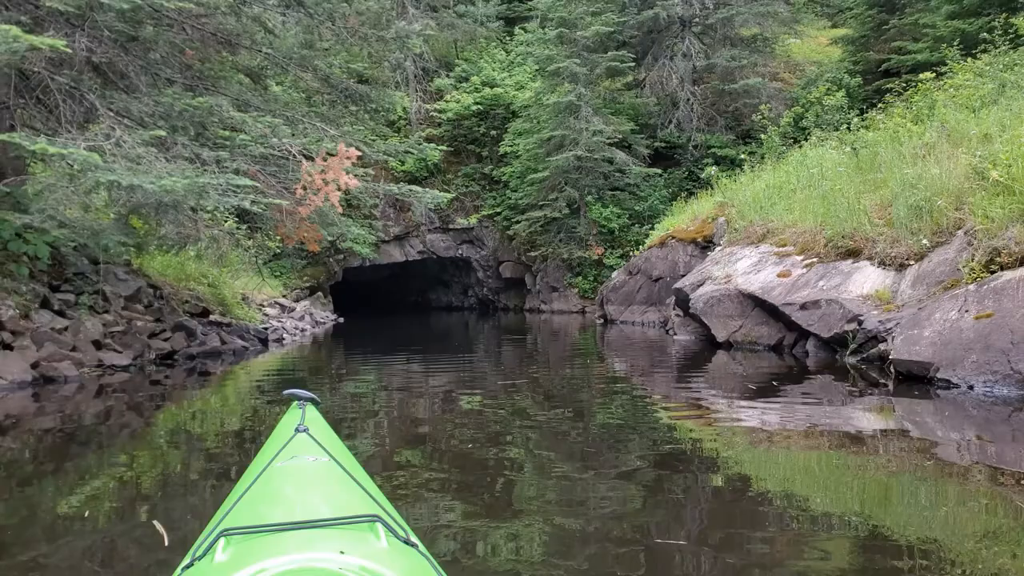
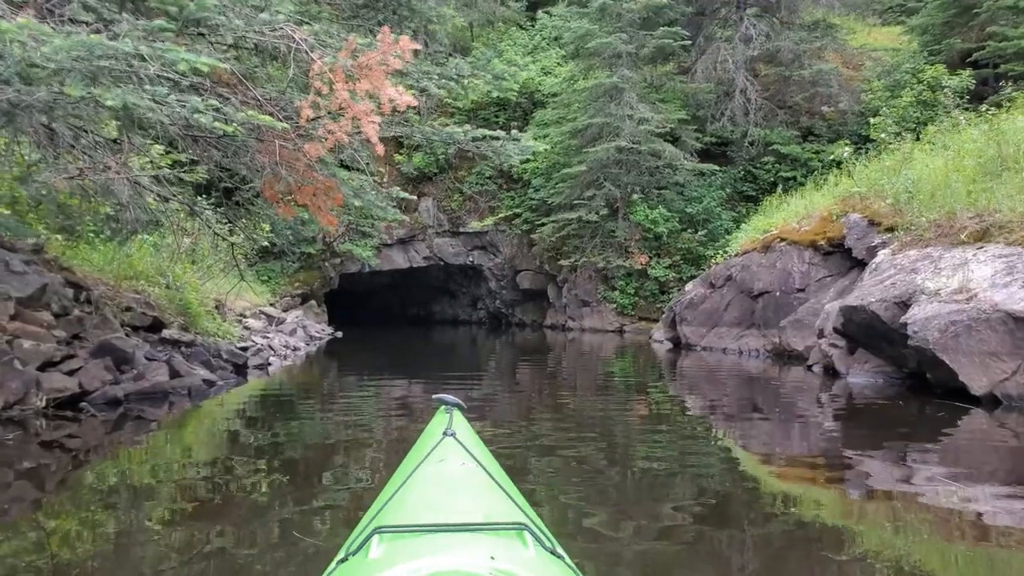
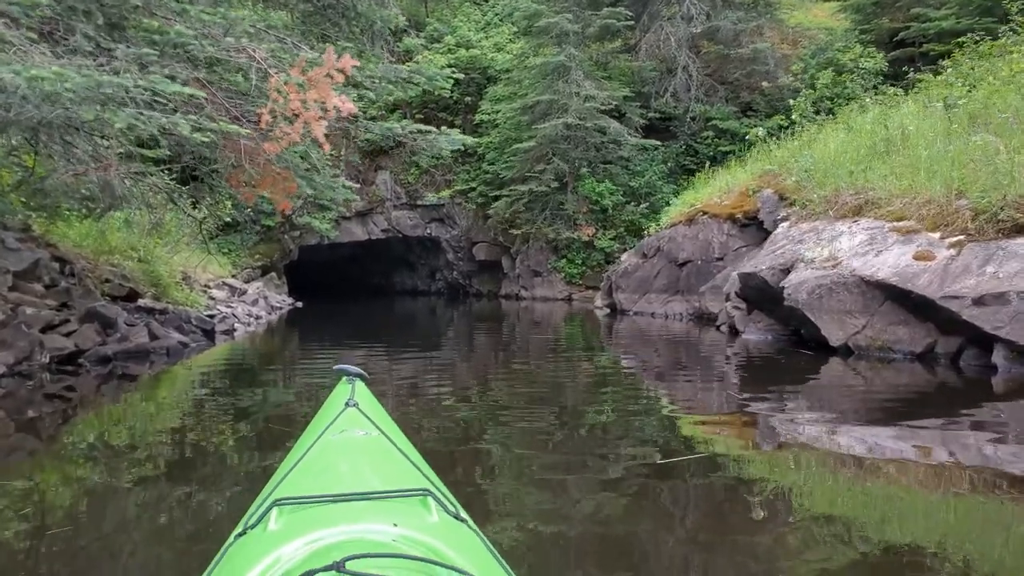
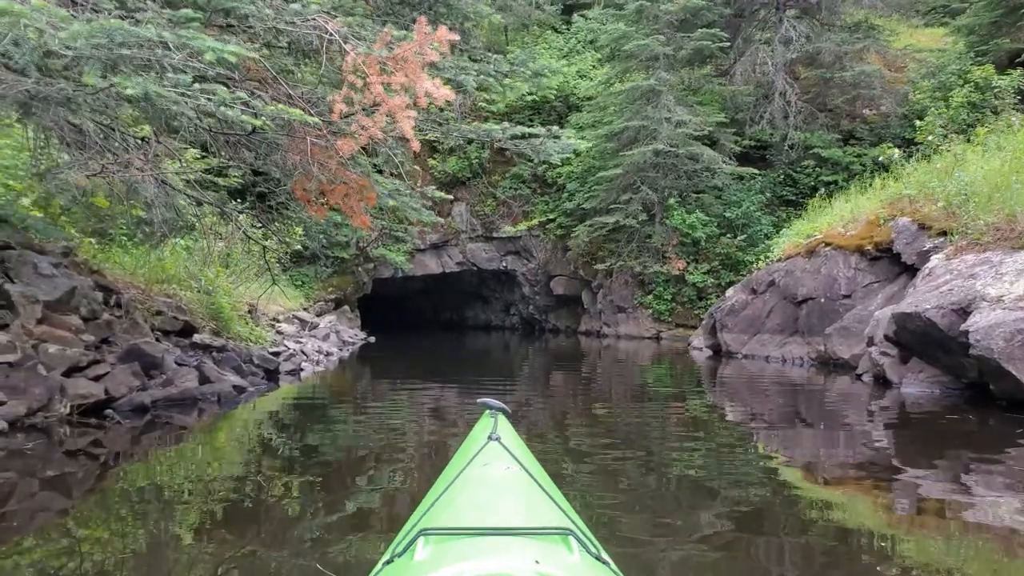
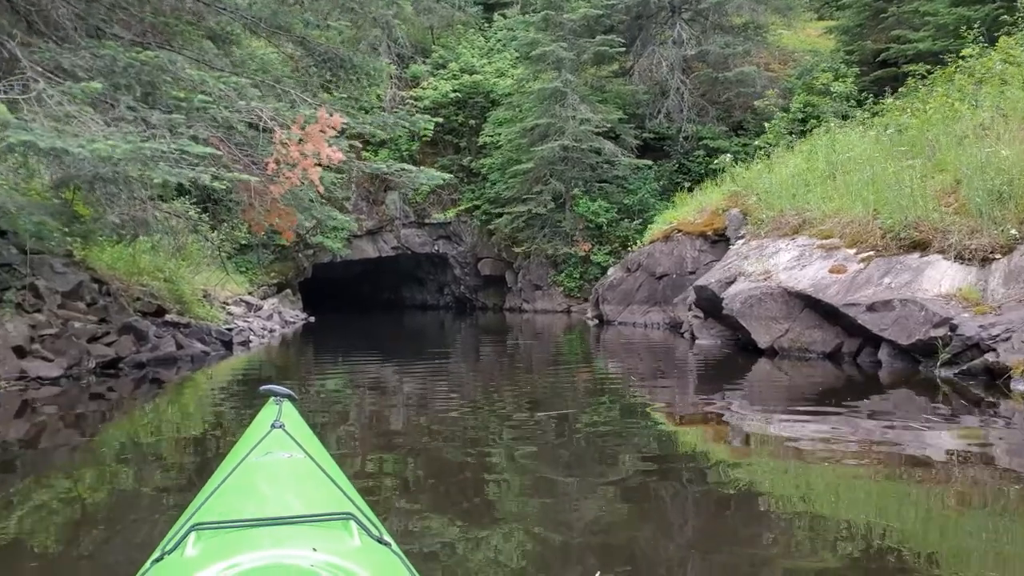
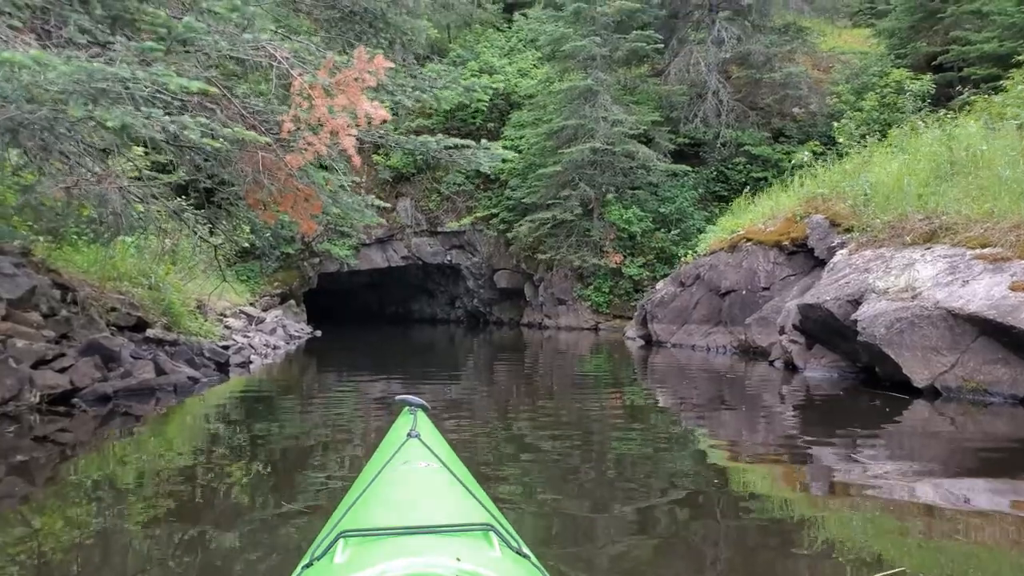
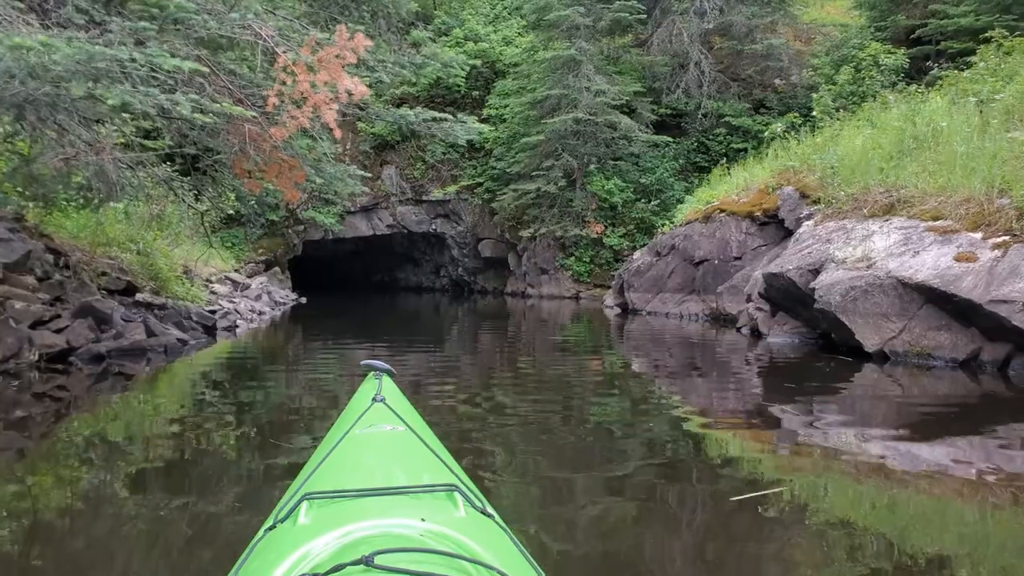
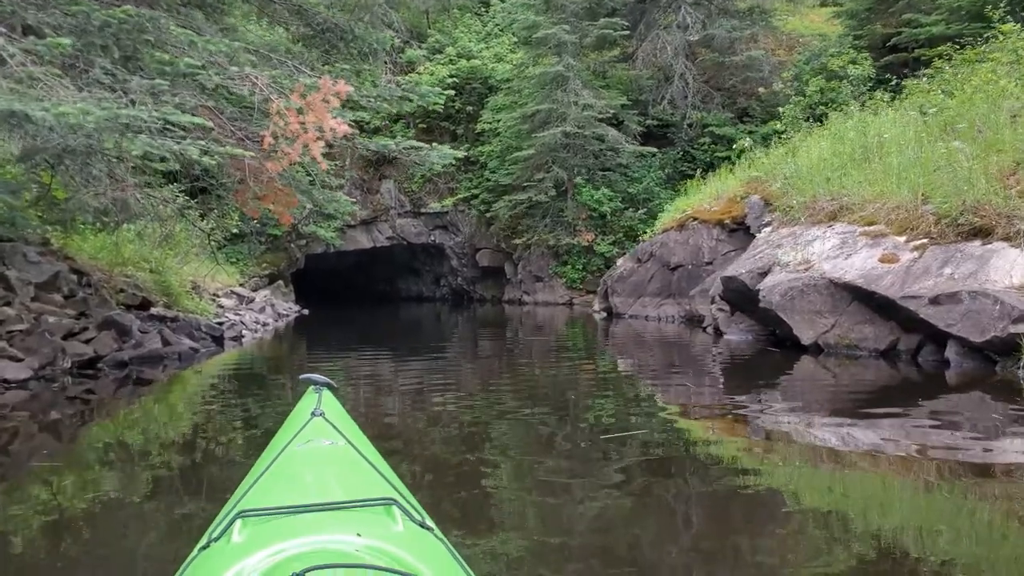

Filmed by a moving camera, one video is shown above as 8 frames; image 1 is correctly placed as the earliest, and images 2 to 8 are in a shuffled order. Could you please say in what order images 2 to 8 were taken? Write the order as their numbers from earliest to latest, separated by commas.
5, 8, 3, 7, 6, 2, 4
